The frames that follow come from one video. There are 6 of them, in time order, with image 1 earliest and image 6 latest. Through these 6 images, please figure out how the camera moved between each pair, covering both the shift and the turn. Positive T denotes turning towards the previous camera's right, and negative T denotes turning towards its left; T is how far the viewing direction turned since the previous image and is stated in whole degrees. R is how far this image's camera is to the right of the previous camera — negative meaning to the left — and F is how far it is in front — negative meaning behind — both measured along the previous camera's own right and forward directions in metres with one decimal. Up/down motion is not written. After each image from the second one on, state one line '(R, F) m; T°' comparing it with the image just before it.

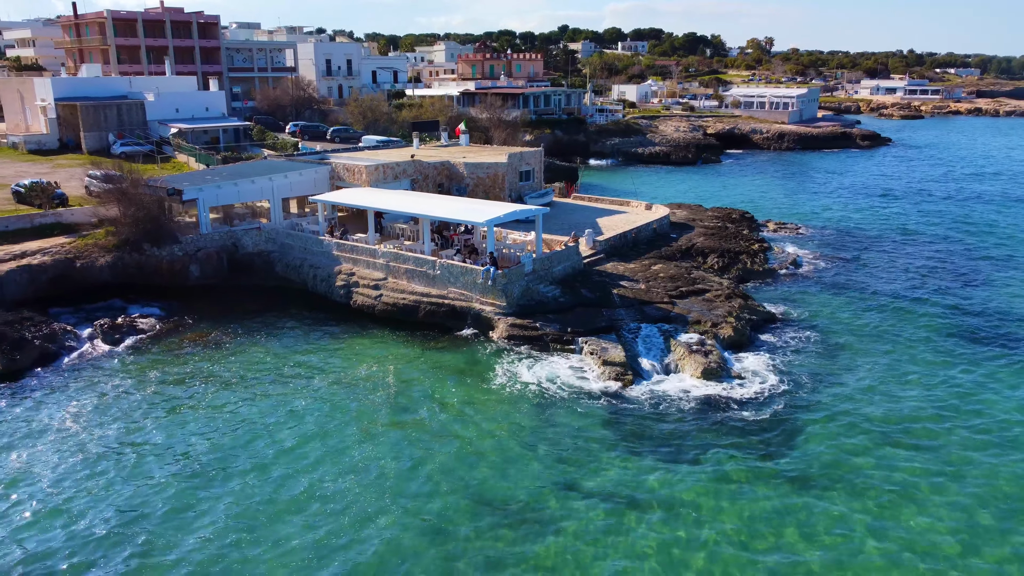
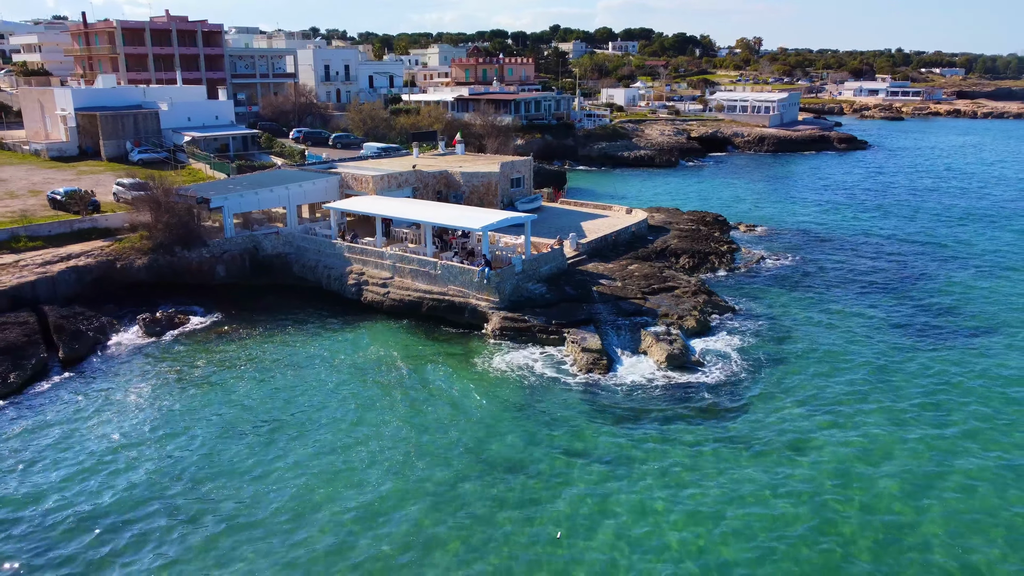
(0.0, -3.3) m; +1°
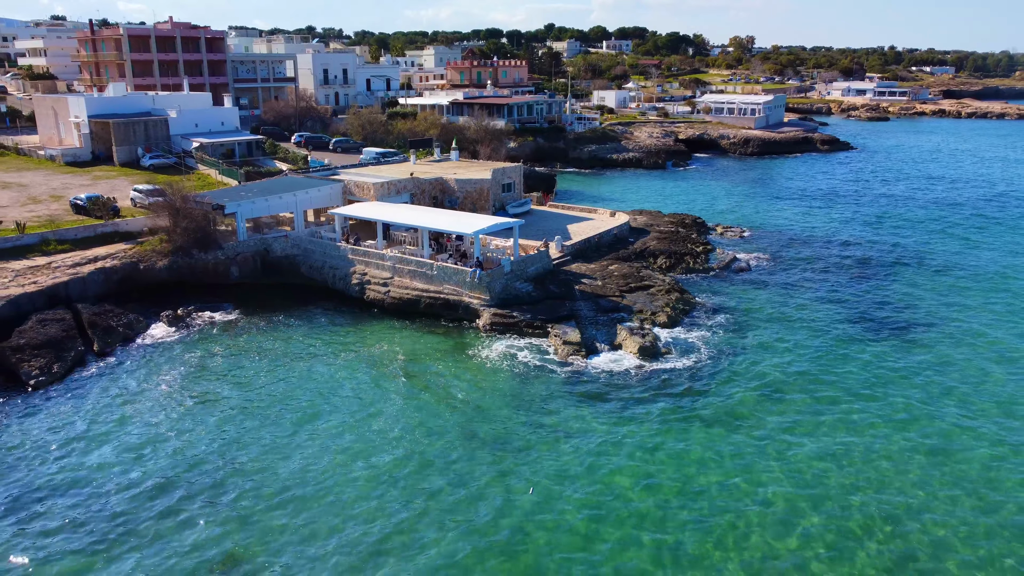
(+0.3, -2.7) m; 0°
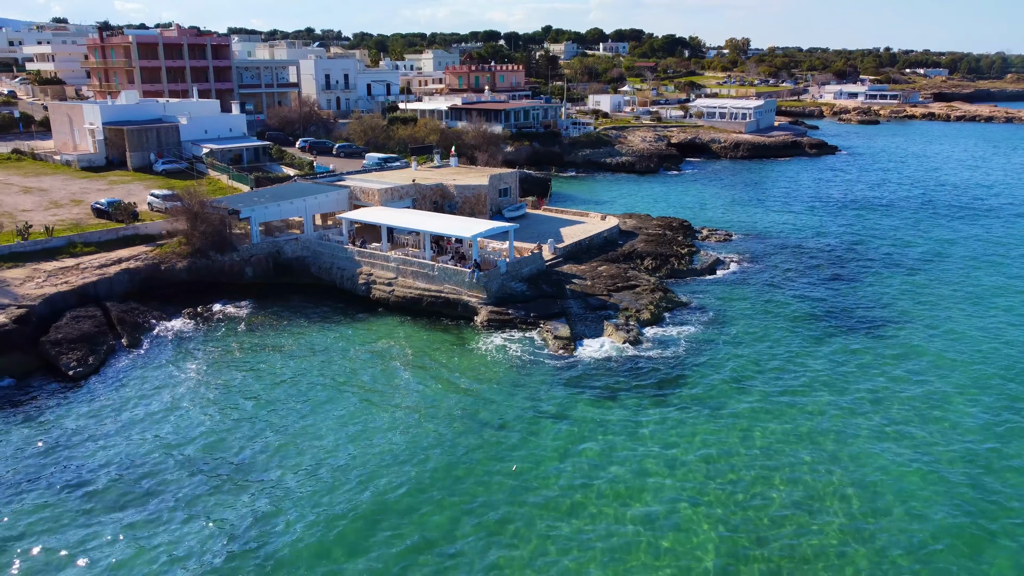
(+0.1, -2.4) m; 0°
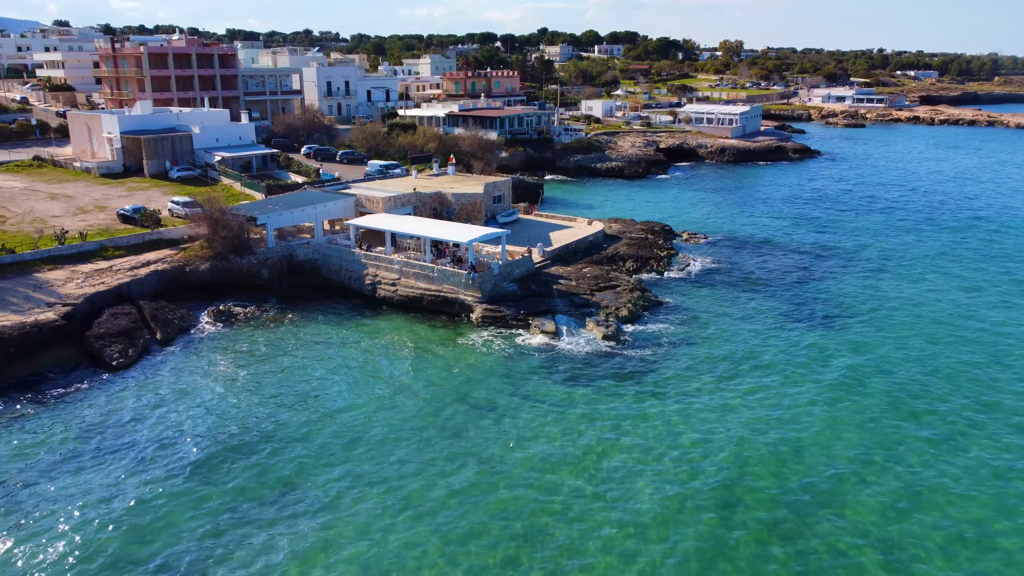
(+0.2, -3.5) m; 0°
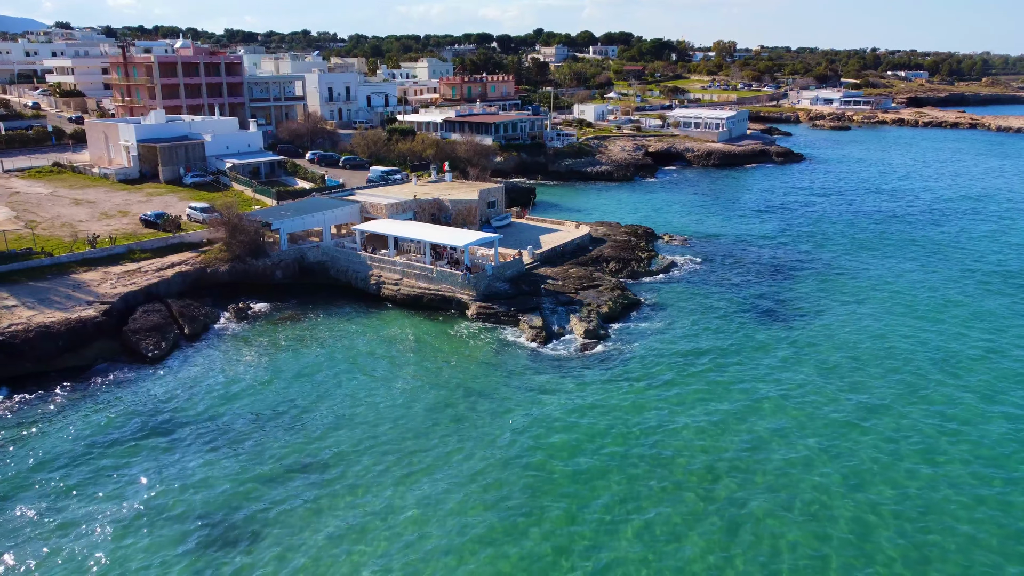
(+0.3, -3.7) m; 0°
